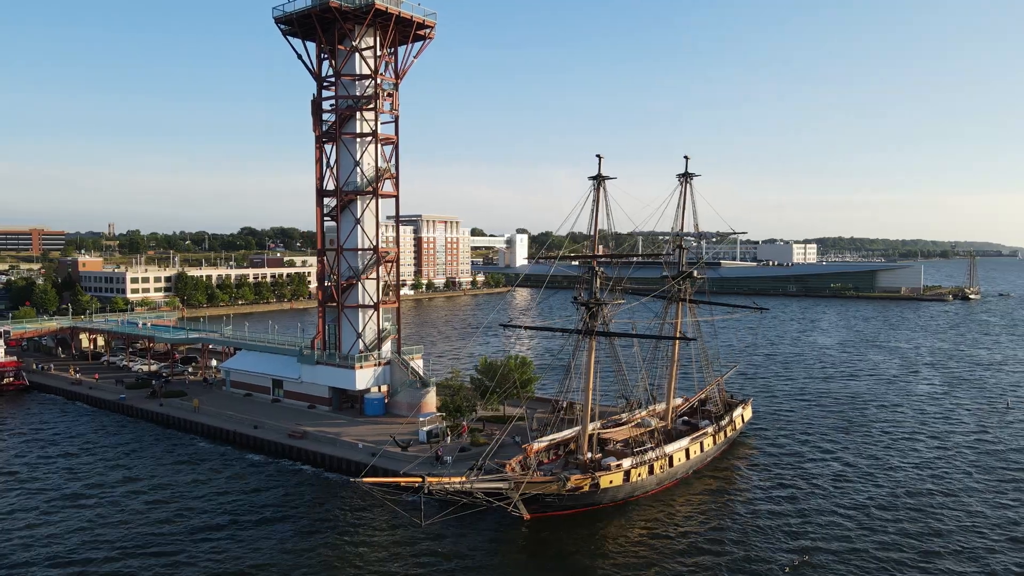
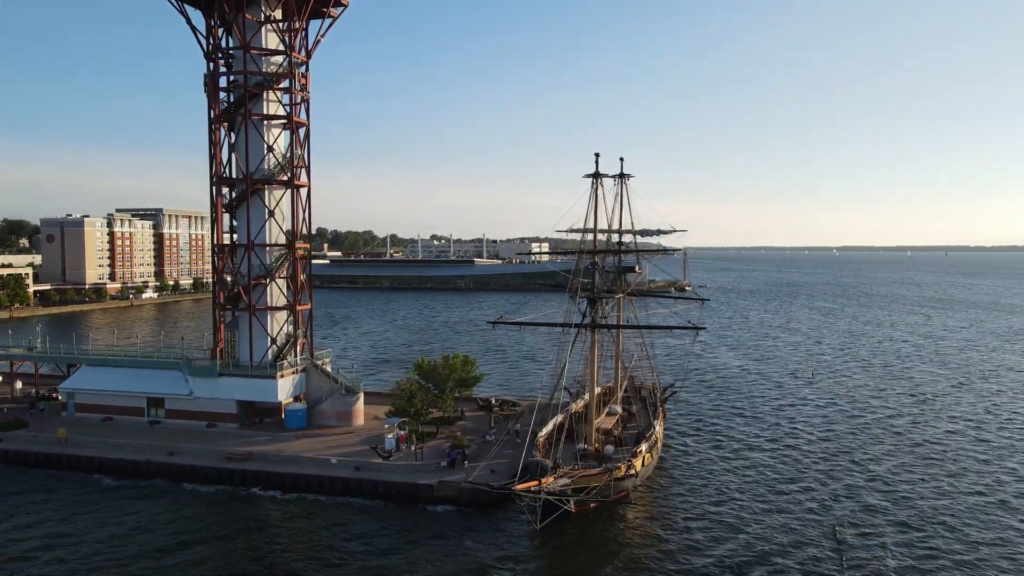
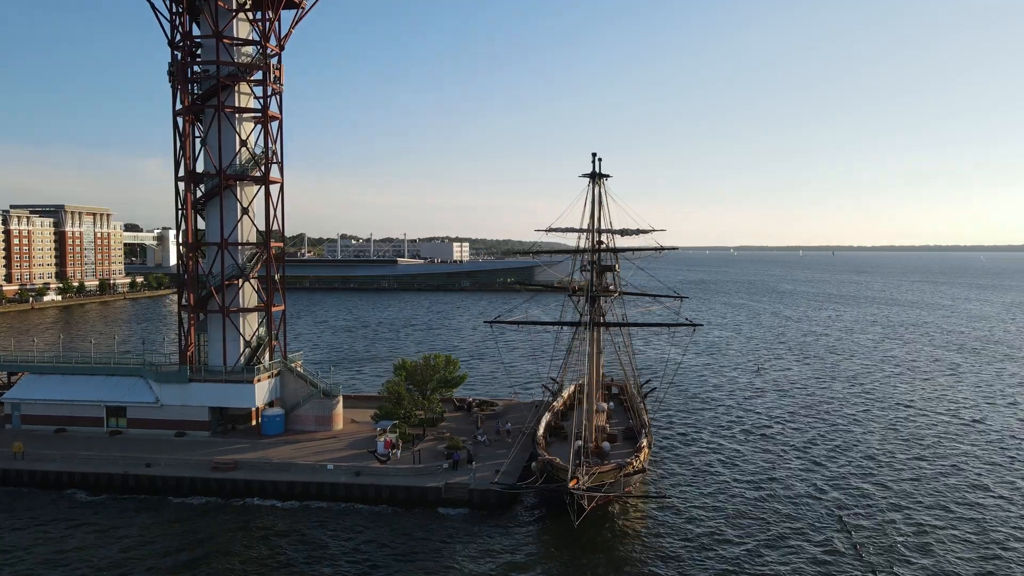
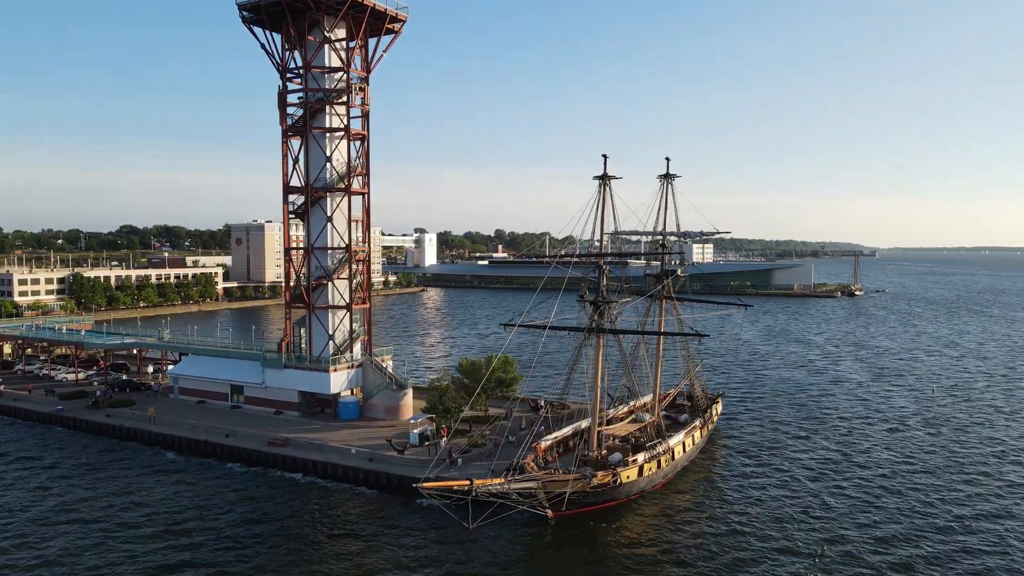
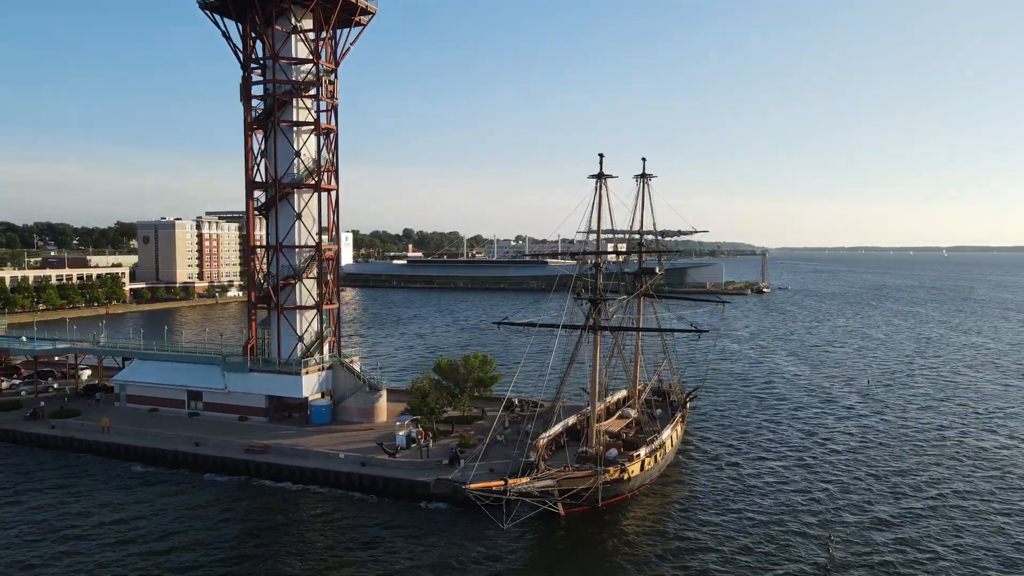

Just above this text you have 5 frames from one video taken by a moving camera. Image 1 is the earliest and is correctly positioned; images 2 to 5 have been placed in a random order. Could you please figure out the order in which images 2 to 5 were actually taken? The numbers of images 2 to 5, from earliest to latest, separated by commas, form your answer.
4, 5, 2, 3
